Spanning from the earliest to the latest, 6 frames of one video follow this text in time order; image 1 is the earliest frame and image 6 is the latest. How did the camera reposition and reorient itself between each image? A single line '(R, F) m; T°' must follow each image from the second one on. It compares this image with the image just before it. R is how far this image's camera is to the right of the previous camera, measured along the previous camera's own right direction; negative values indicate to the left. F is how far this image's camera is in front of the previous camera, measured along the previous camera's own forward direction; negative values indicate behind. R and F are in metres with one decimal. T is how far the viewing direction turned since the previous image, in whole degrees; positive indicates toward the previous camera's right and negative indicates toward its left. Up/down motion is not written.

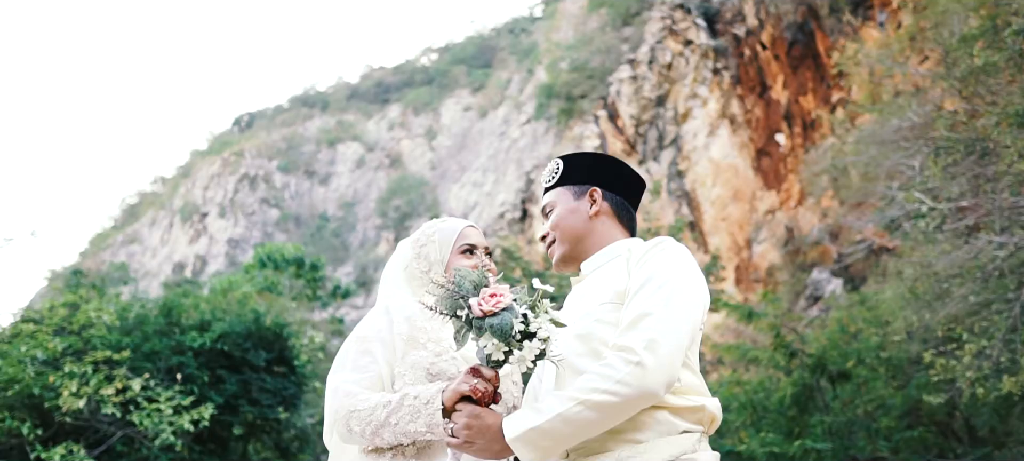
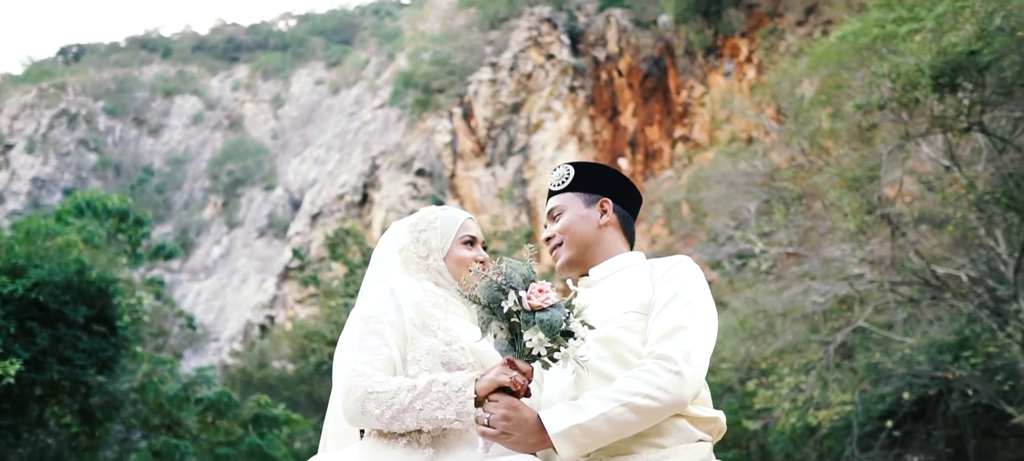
(-0.8, +0.1) m; +13°
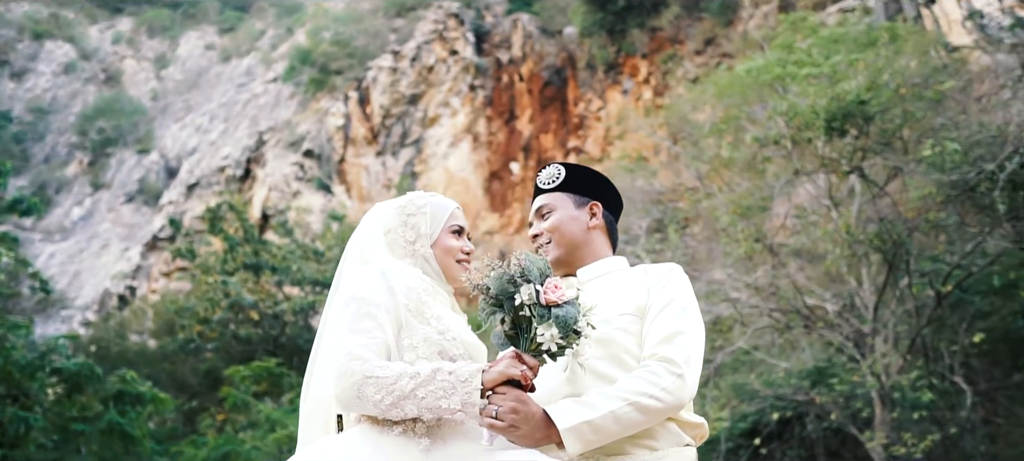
(-0.5, +0.1) m; +9°
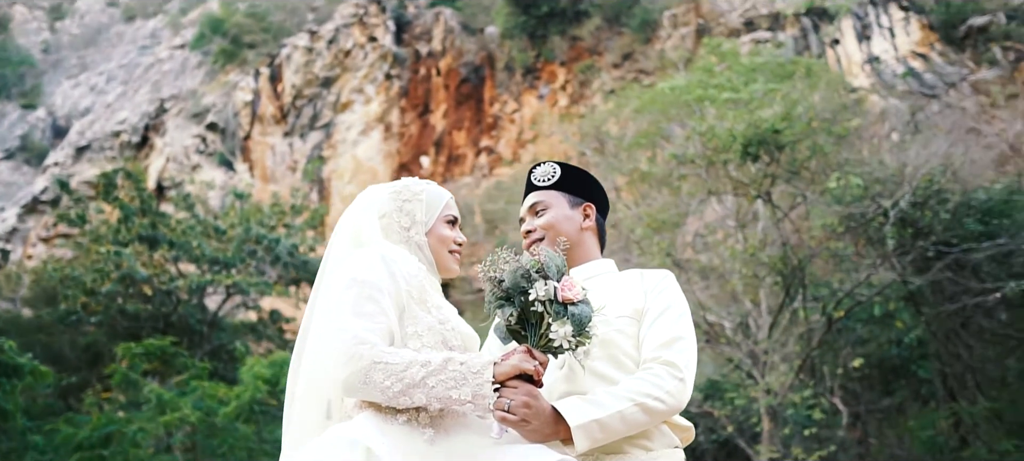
(-0.4, 0.0) m; +8°
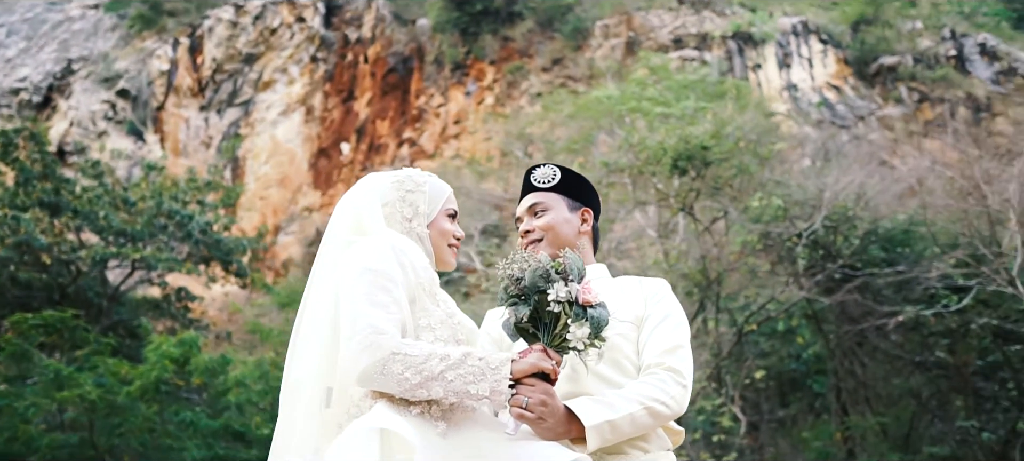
(-0.4, 0.0) m; +7°
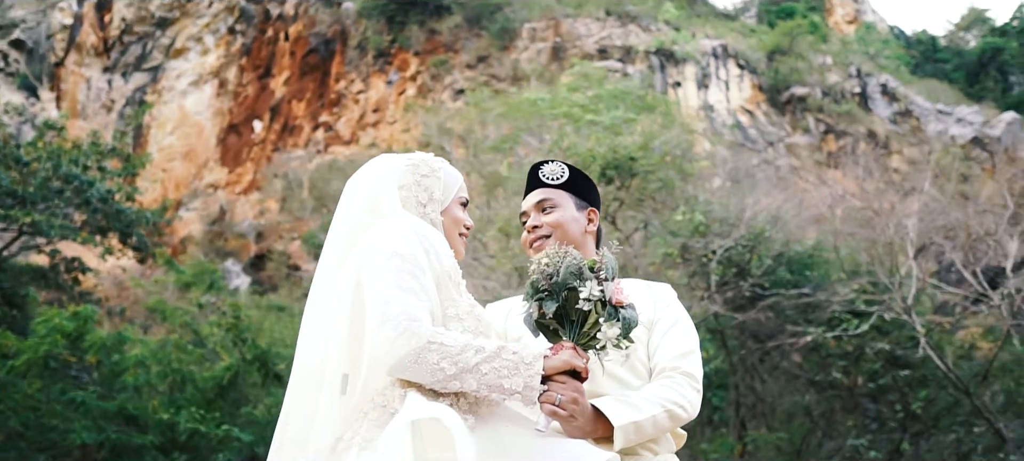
(-0.5, +0.1) m; +7°
